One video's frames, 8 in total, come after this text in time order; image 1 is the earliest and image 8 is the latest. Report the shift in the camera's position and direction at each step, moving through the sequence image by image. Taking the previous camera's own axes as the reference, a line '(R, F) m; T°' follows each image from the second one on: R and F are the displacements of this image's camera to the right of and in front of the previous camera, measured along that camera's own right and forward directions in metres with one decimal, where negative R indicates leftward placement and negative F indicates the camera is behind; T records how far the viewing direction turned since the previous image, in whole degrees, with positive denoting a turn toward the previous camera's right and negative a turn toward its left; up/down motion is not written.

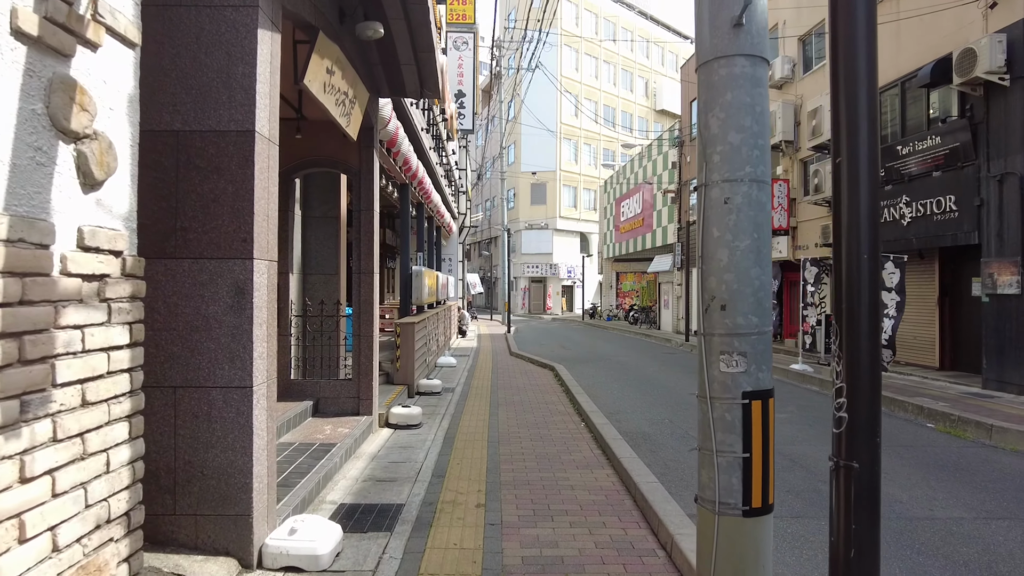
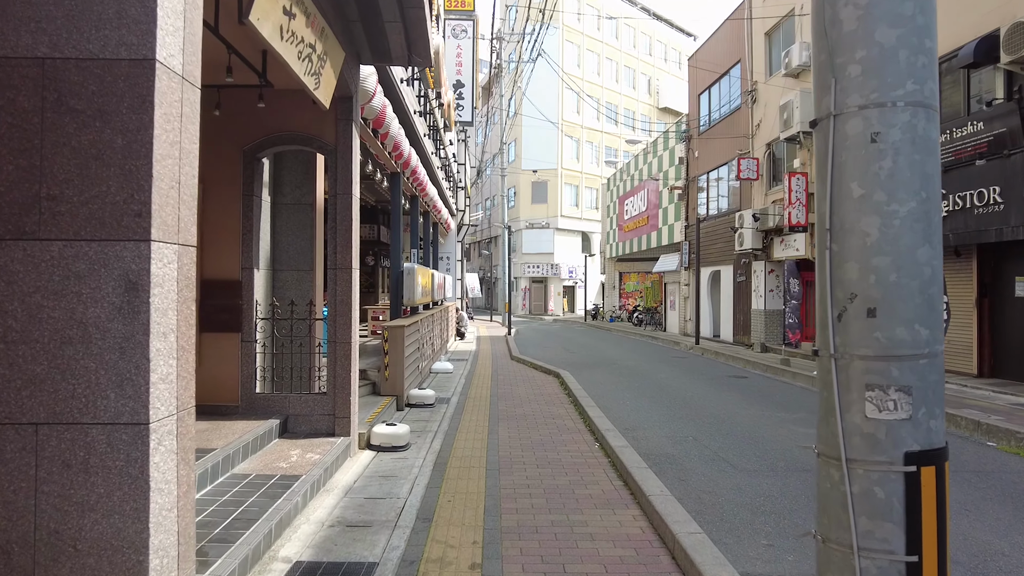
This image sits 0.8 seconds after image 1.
(0.0, +1.0) m; 0°
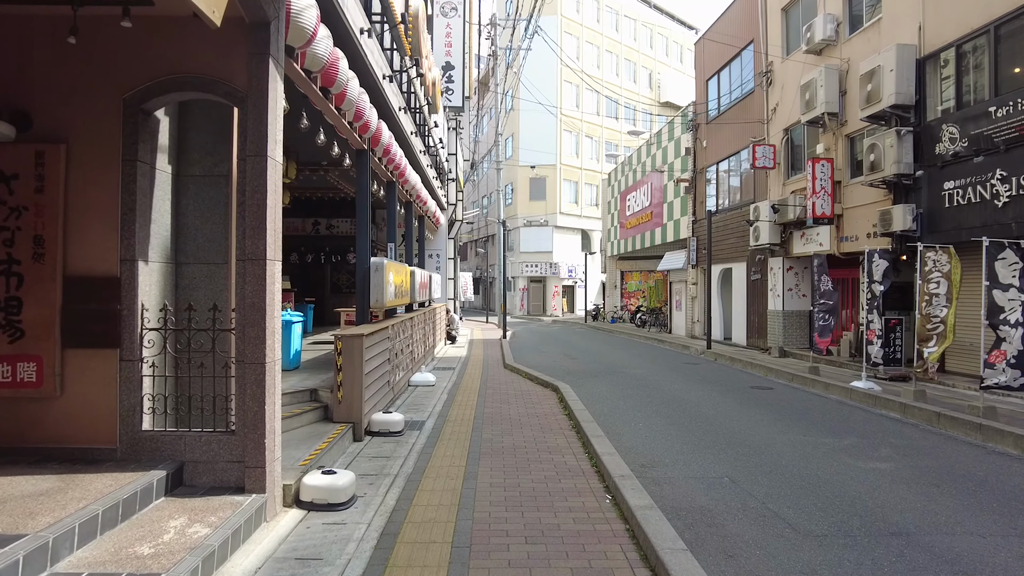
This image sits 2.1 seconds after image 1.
(+0.1, +1.6) m; 0°
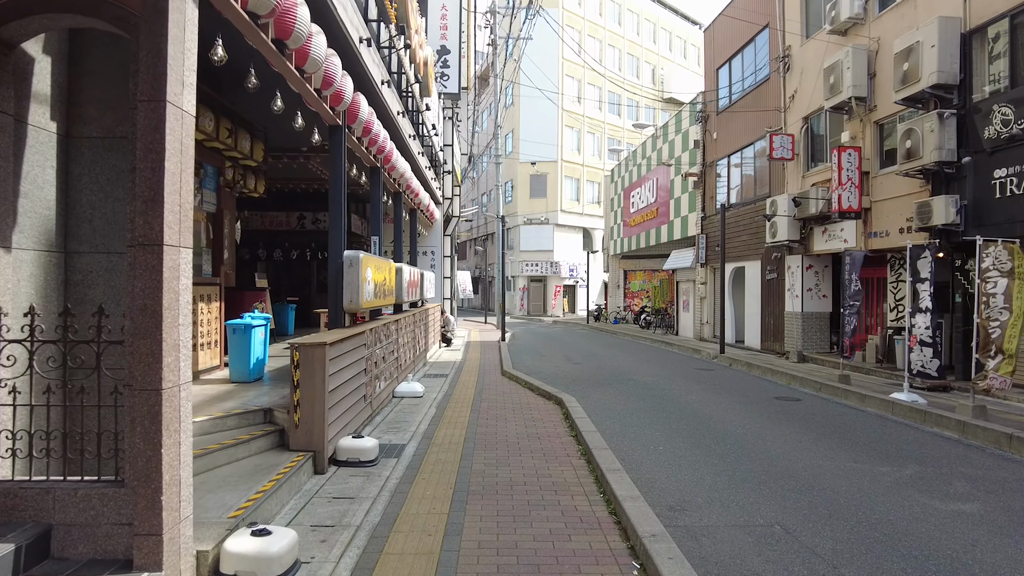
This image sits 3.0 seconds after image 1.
(0.0, +1.2) m; 0°
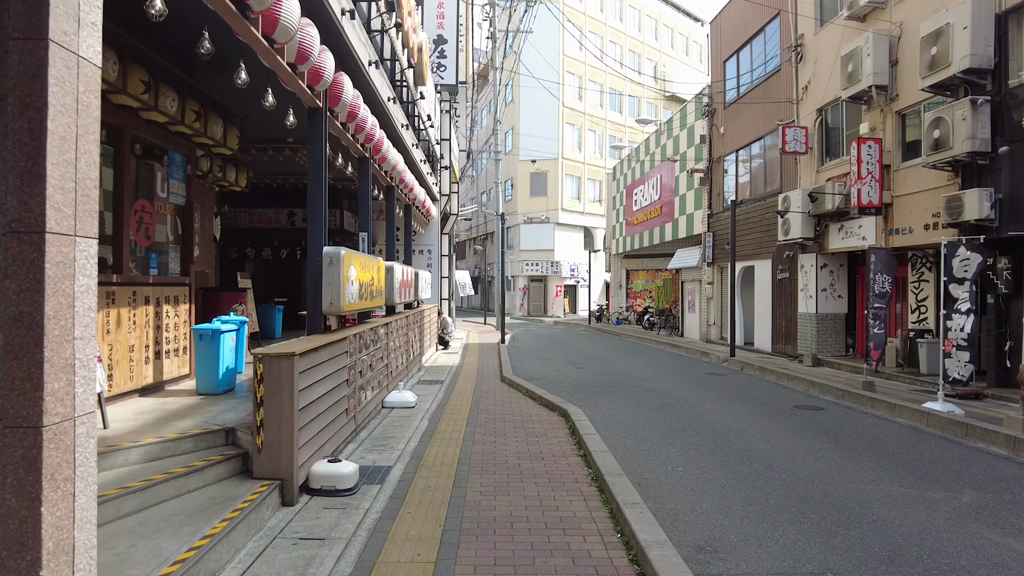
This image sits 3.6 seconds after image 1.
(0.0, +0.8) m; 0°
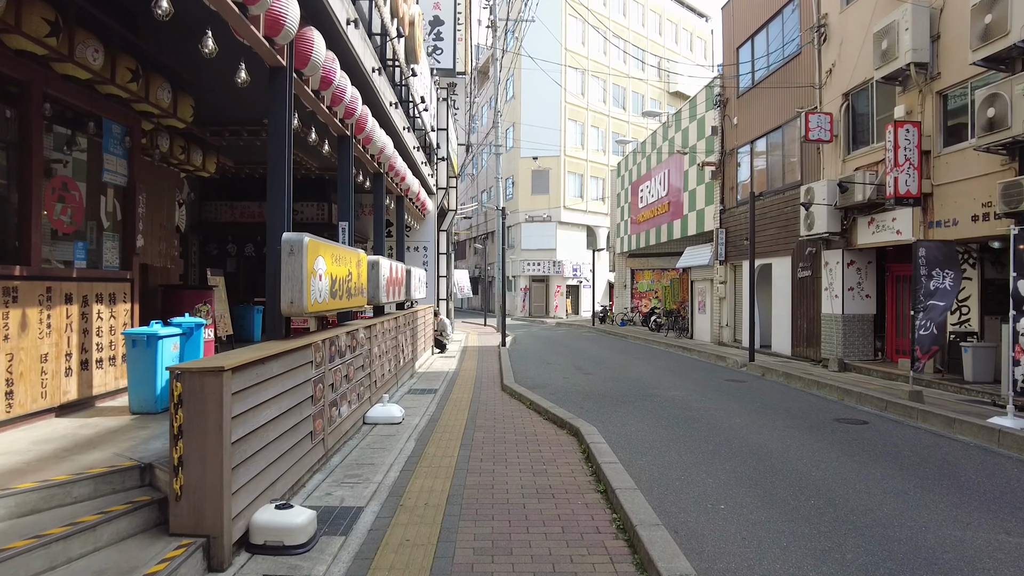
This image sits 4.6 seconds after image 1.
(0.0, +1.2) m; 0°
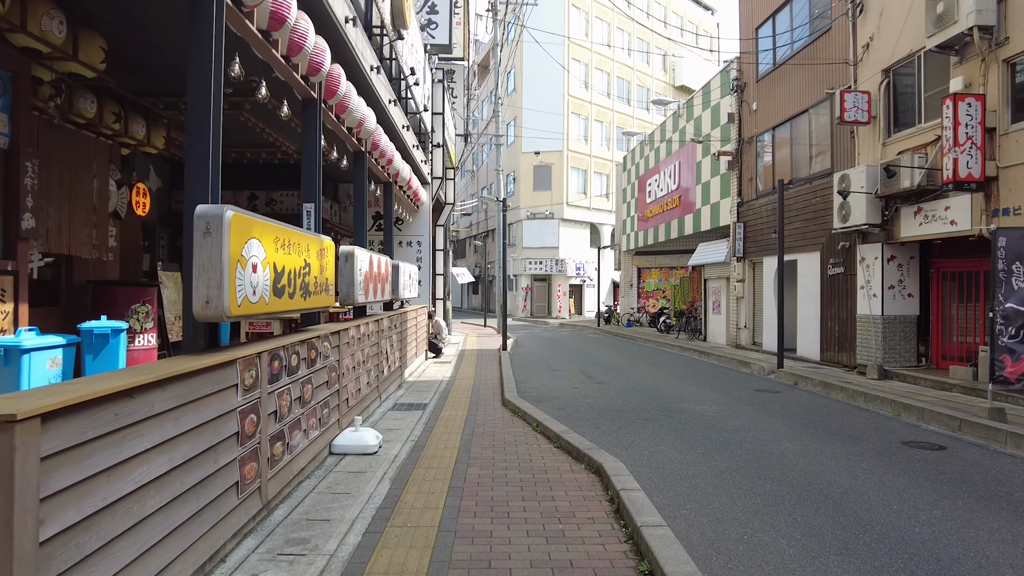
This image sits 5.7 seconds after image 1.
(0.0, +1.5) m; 0°
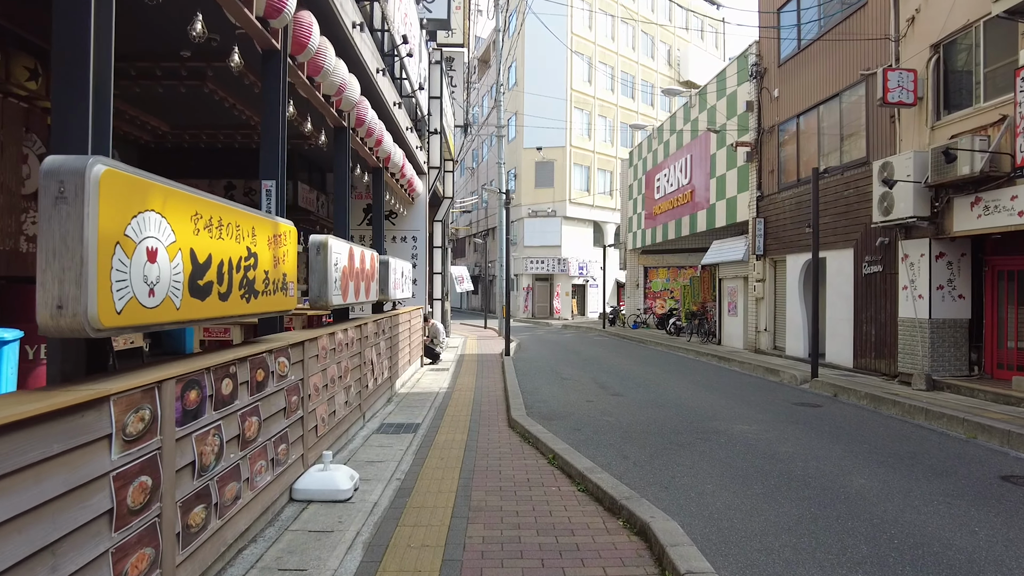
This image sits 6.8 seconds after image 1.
(-0.1, +1.3) m; 0°
